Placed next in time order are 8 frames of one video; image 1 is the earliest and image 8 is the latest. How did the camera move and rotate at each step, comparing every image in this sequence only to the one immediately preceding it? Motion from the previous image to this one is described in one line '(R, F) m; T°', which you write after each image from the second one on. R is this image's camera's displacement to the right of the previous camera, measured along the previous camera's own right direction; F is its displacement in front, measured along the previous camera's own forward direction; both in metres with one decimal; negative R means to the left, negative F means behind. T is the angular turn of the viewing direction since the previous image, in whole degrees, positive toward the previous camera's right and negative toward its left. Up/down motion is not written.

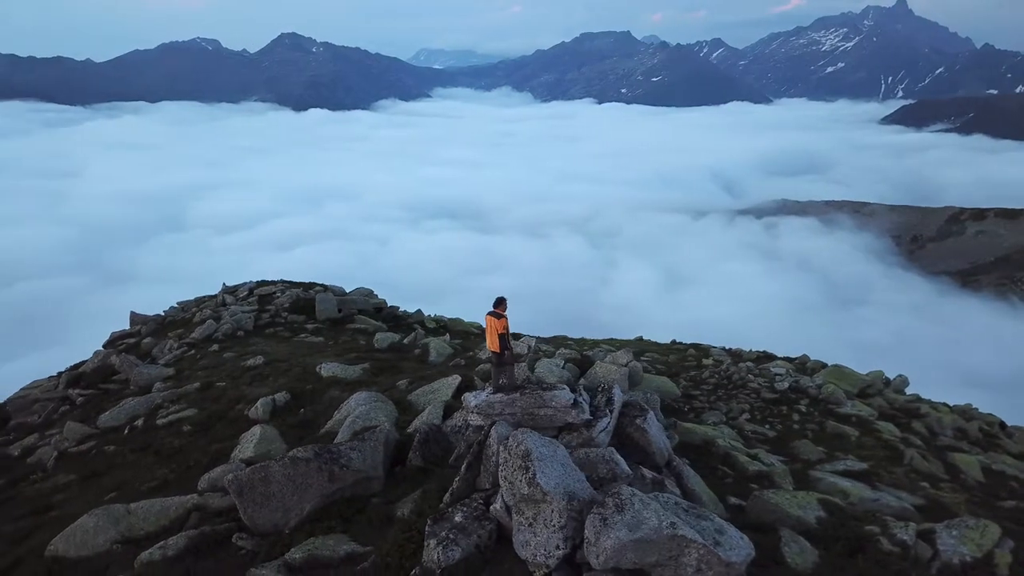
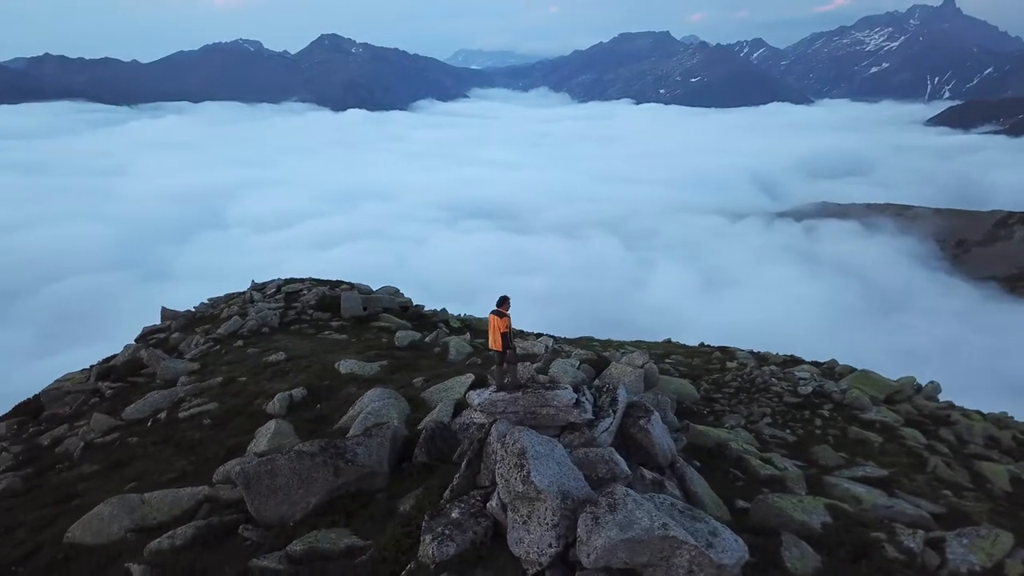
(+0.5, -0.1) m; -2°
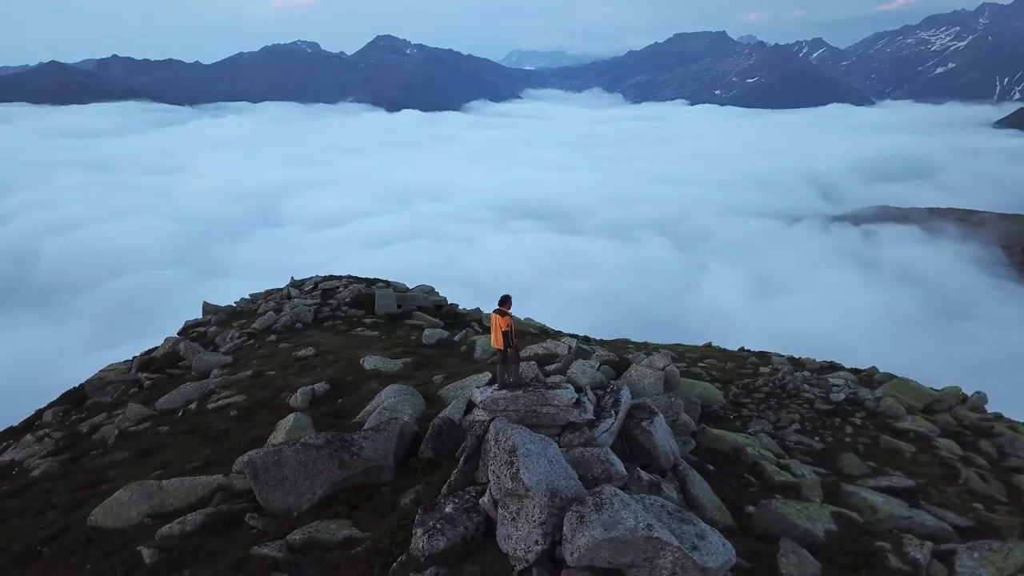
(+0.7, -0.1) m; -3°
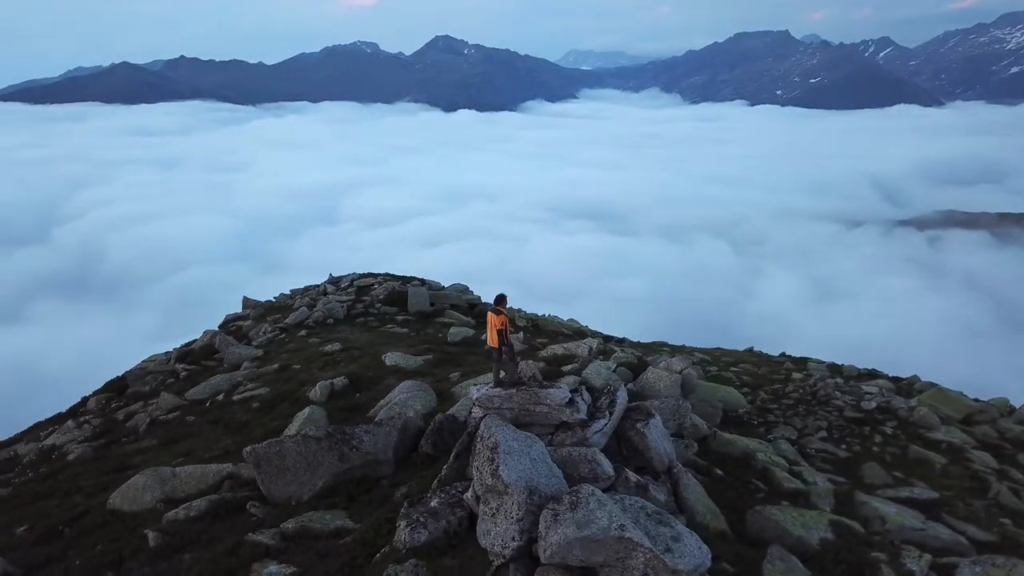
(+0.9, -0.1) m; -4°
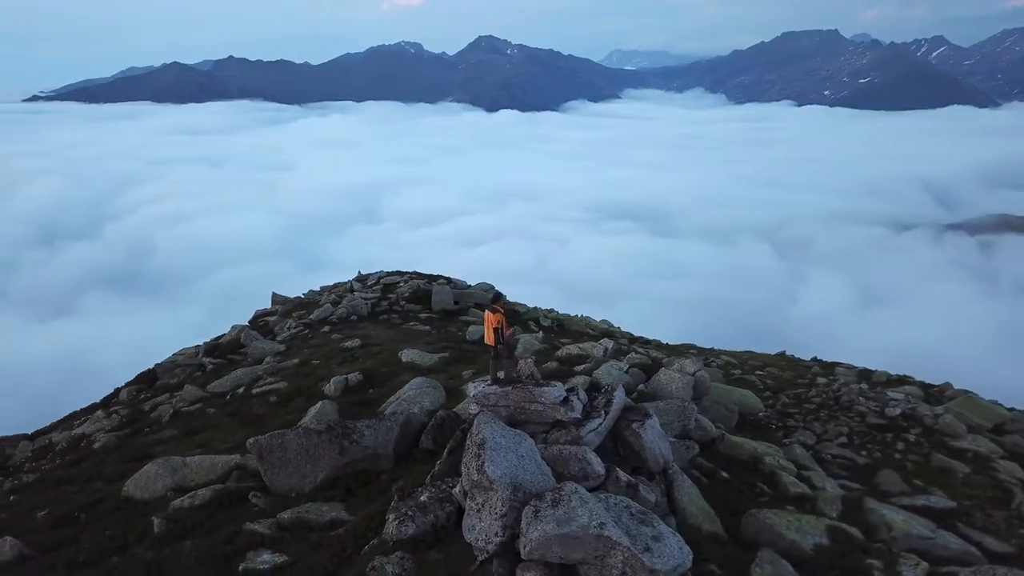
(+0.7, -0.1) m; -3°
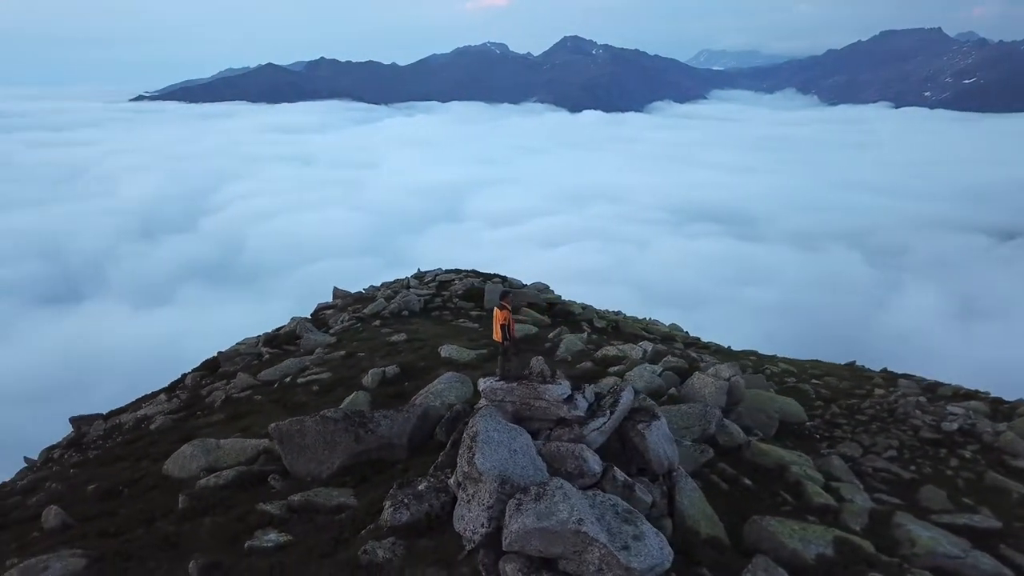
(+1.1, -0.1) m; -6°
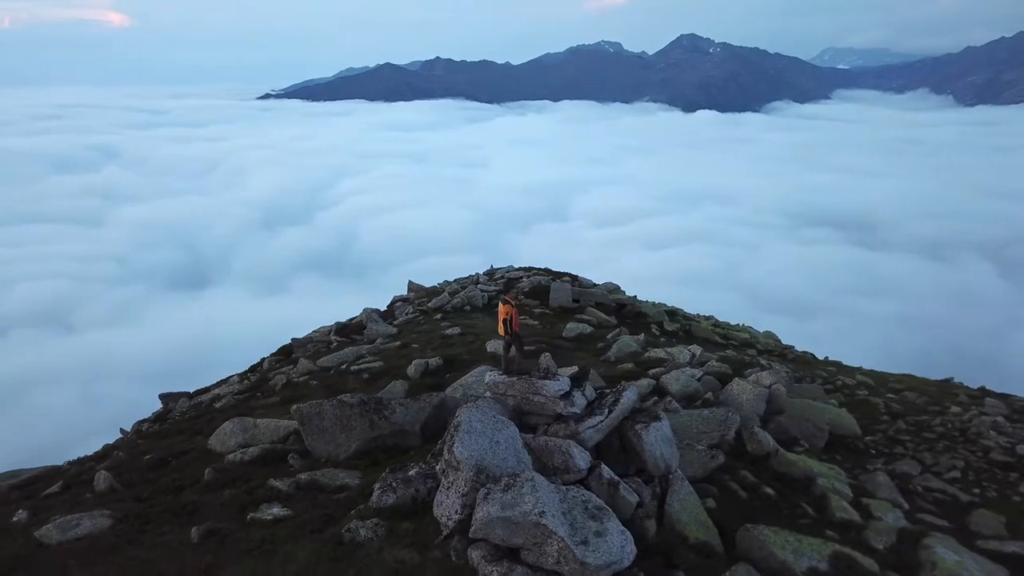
(+1.6, -0.1) m; -7°
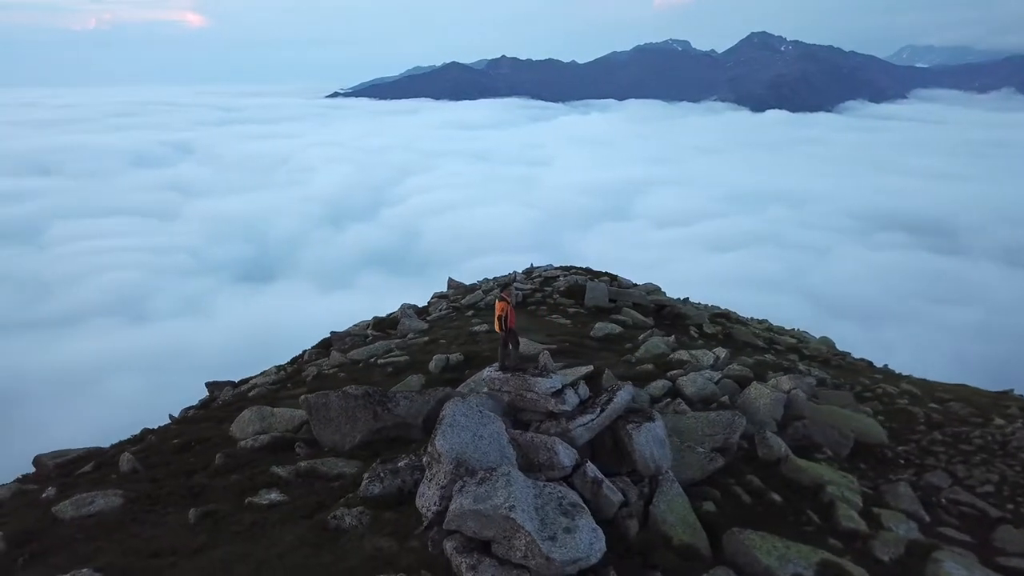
(+1.1, -0.1) m; -4°
